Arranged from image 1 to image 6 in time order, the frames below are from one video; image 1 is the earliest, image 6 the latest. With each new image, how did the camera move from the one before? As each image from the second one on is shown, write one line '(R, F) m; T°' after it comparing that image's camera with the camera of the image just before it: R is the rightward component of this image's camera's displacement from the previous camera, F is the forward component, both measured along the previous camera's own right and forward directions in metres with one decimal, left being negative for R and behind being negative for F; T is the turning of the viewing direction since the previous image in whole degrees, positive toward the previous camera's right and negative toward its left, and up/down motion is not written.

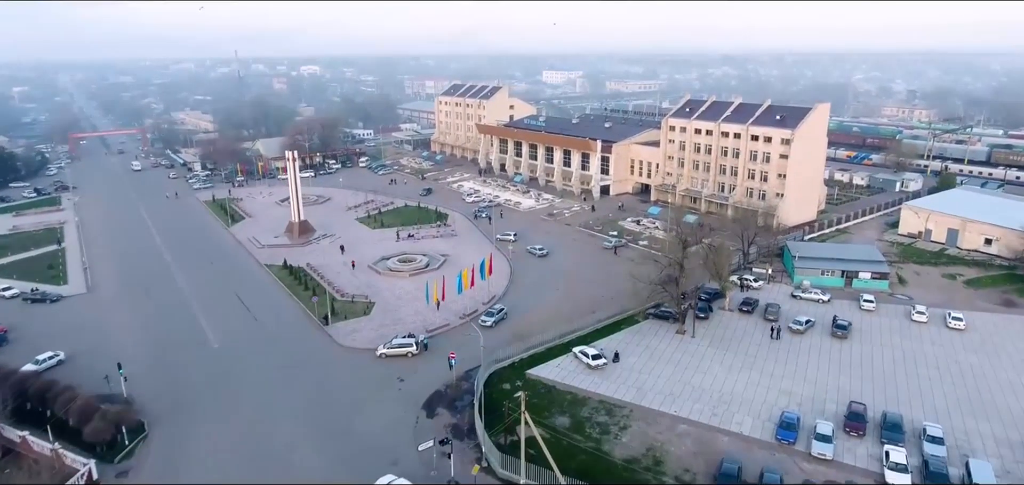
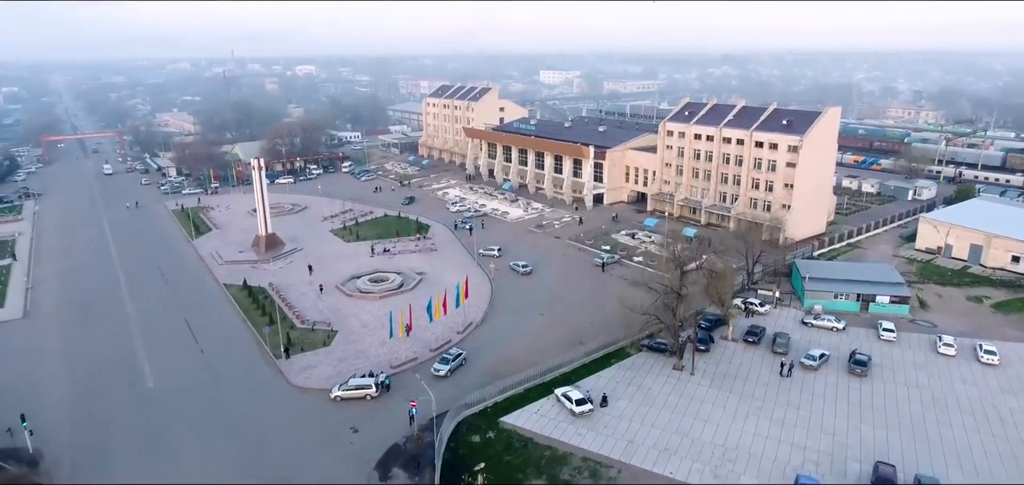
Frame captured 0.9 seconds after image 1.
(+1.0, +3.5) m; 0°
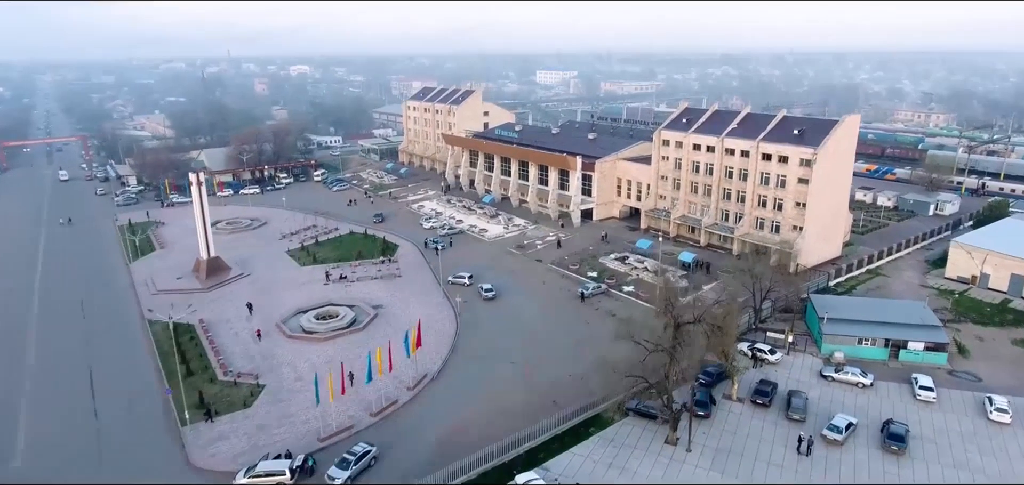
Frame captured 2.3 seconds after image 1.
(+1.5, +5.1) m; 0°
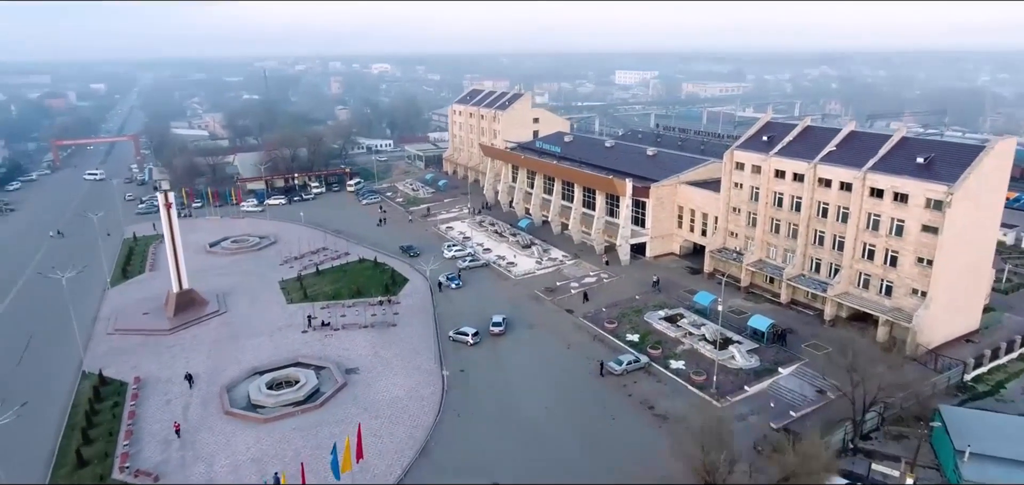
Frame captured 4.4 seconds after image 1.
(+2.6, +7.9) m; -7°
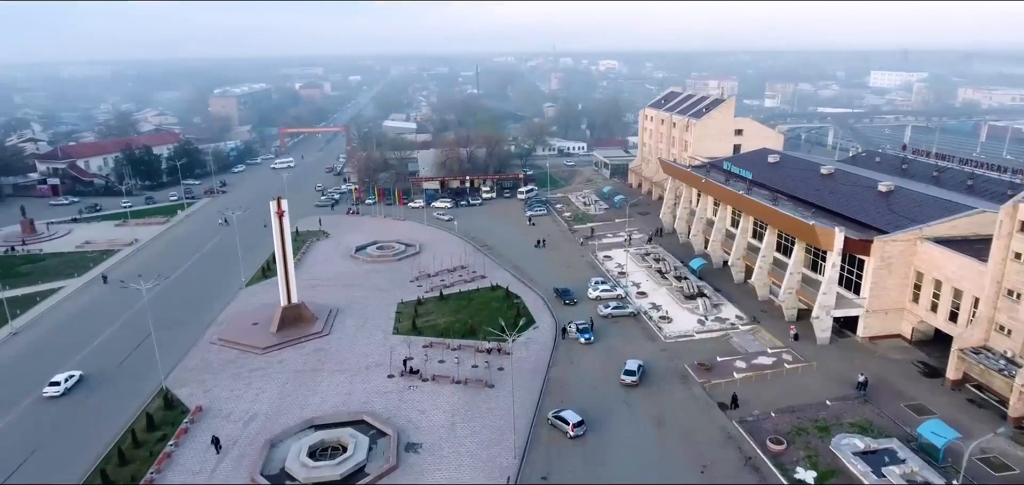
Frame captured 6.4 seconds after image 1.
(+2.7, +7.5) m; -19°
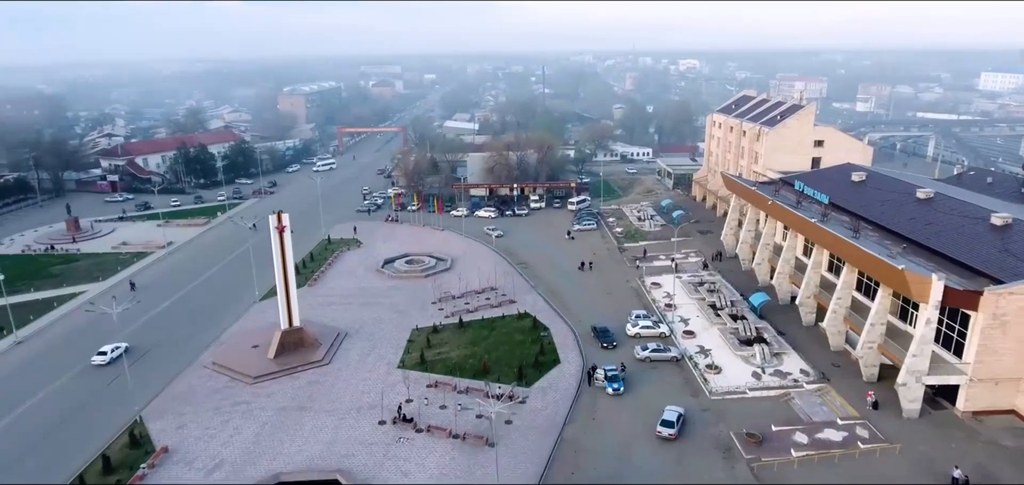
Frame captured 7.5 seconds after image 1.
(+2.0, +4.0) m; -7°
